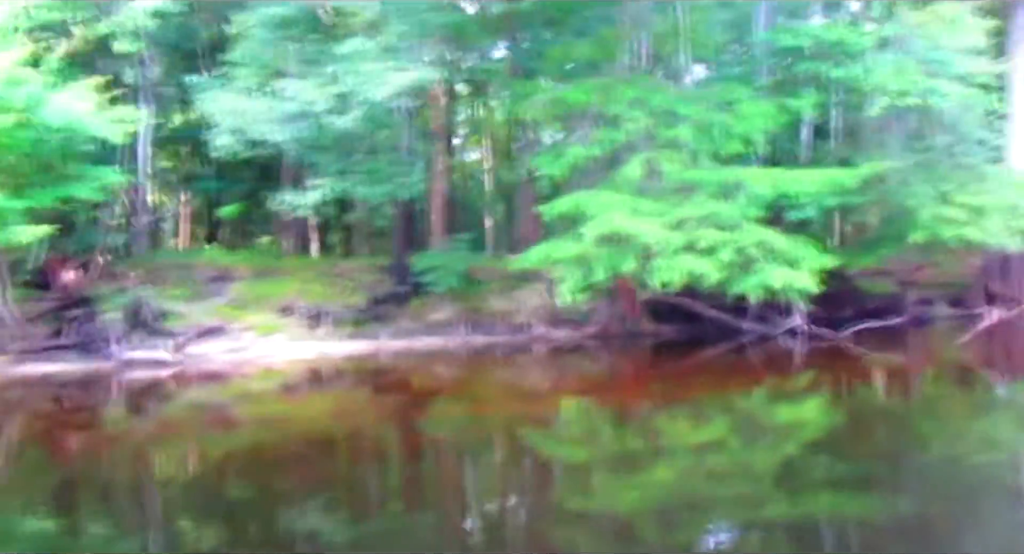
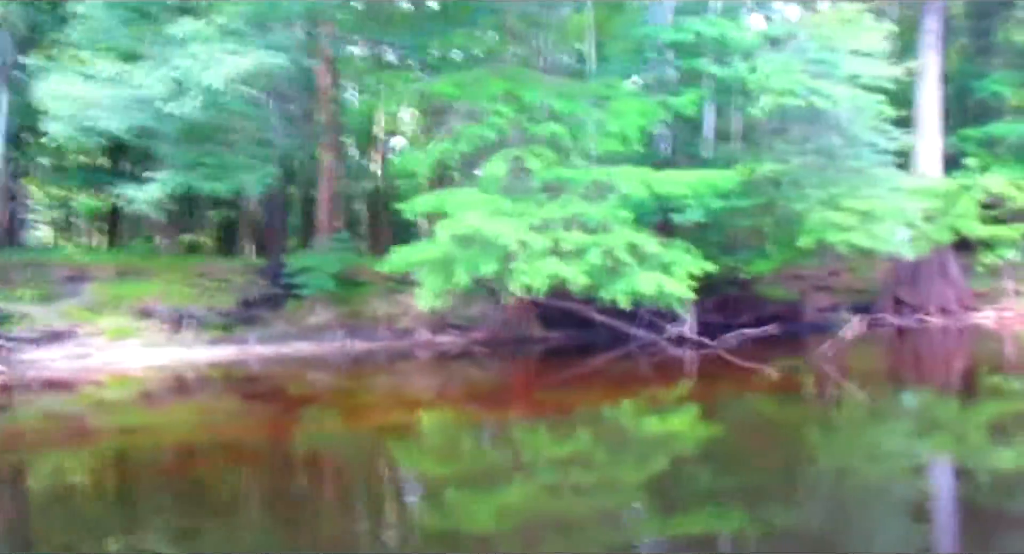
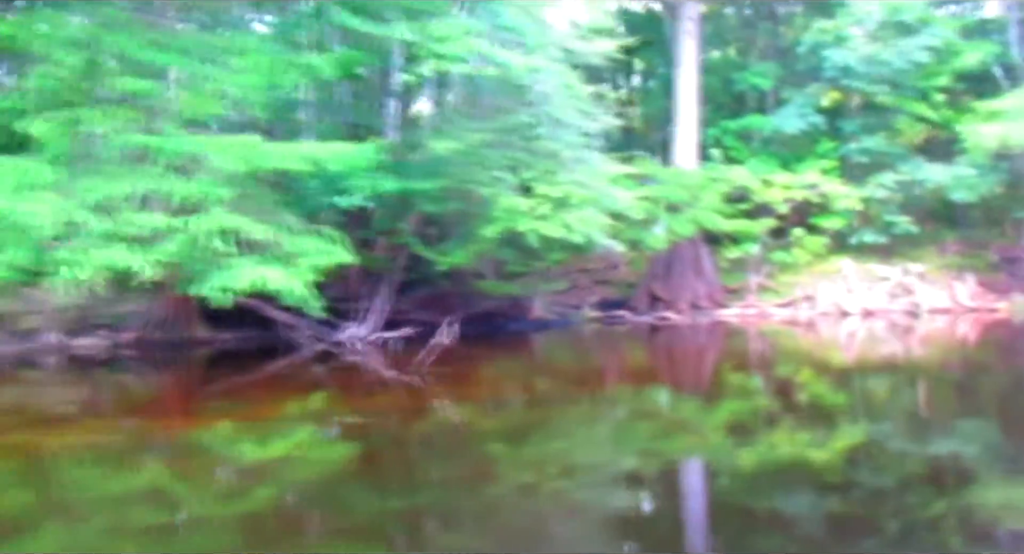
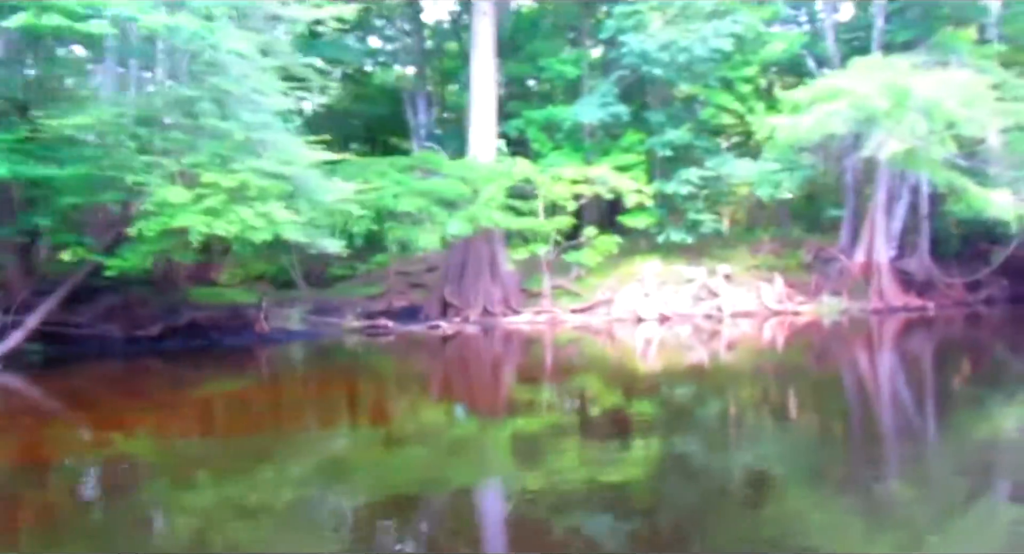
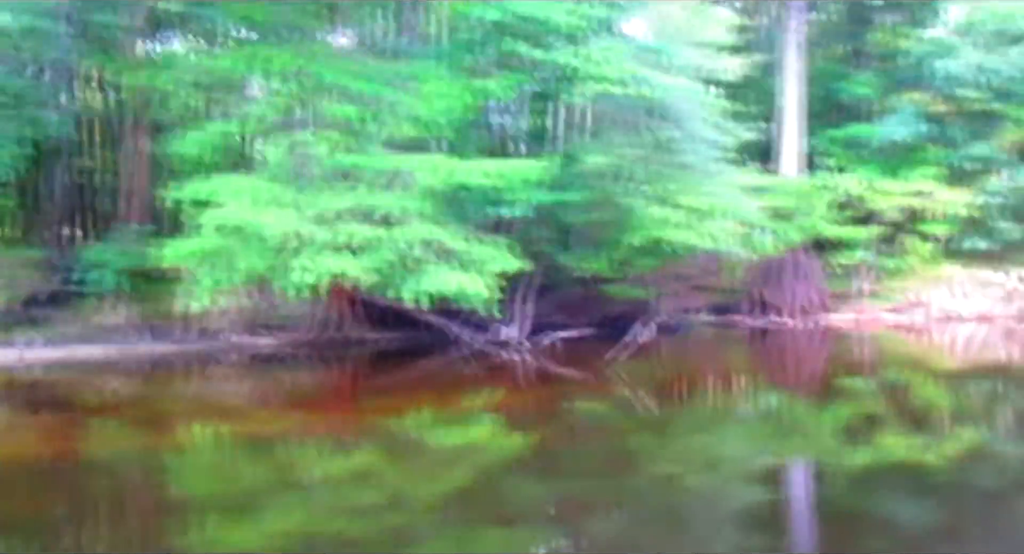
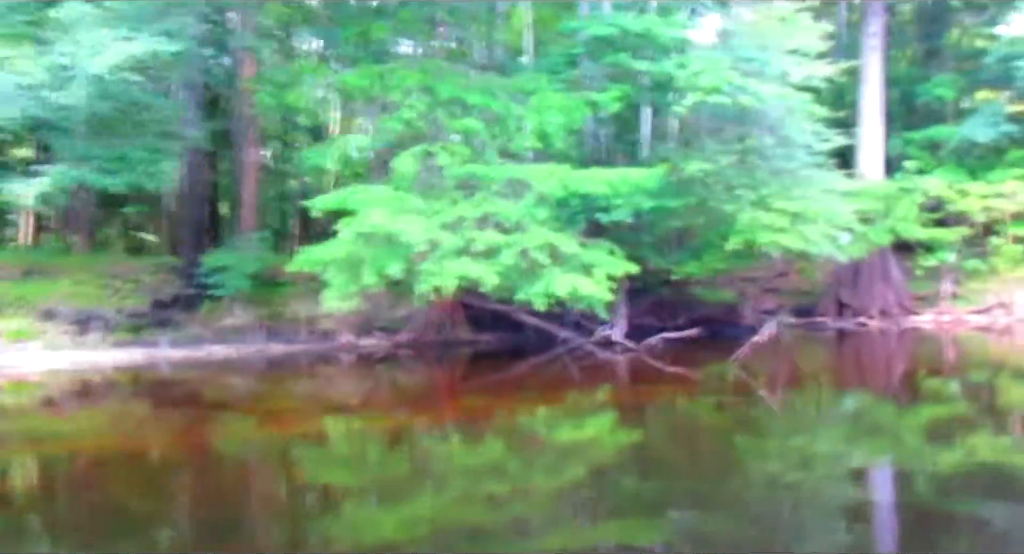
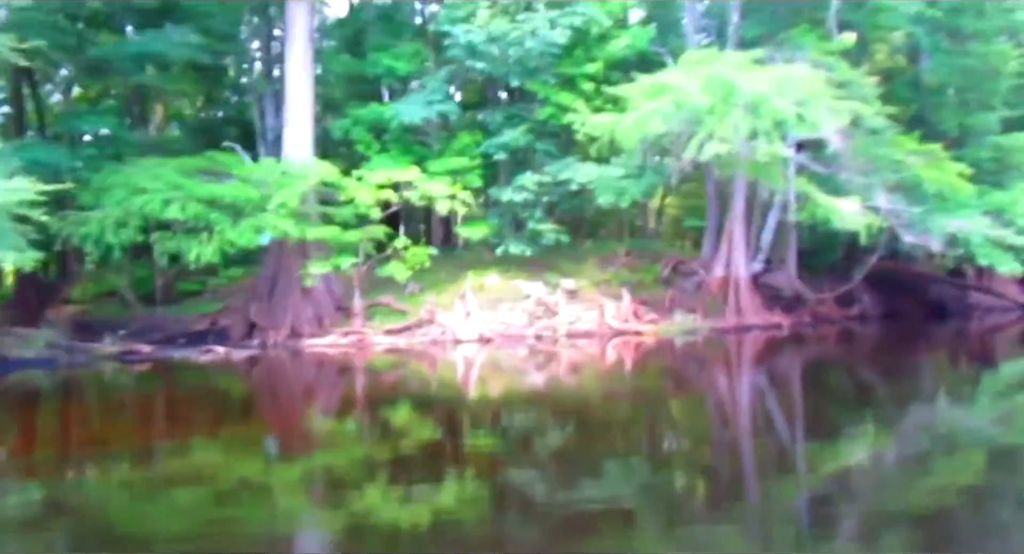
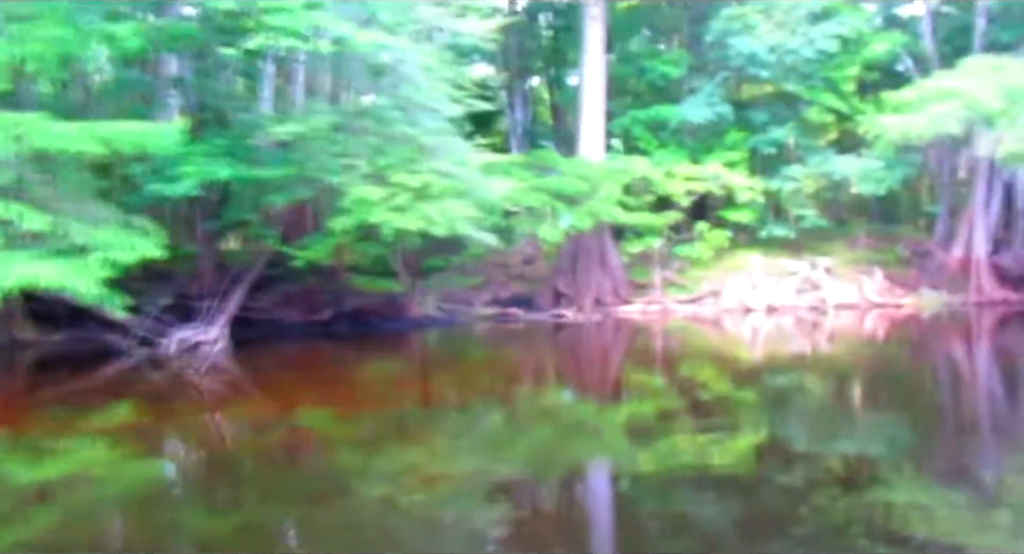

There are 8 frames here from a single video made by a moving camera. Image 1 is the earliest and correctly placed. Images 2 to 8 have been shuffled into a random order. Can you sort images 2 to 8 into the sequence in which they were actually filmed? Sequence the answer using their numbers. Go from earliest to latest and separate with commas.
2, 6, 5, 3, 8, 4, 7
